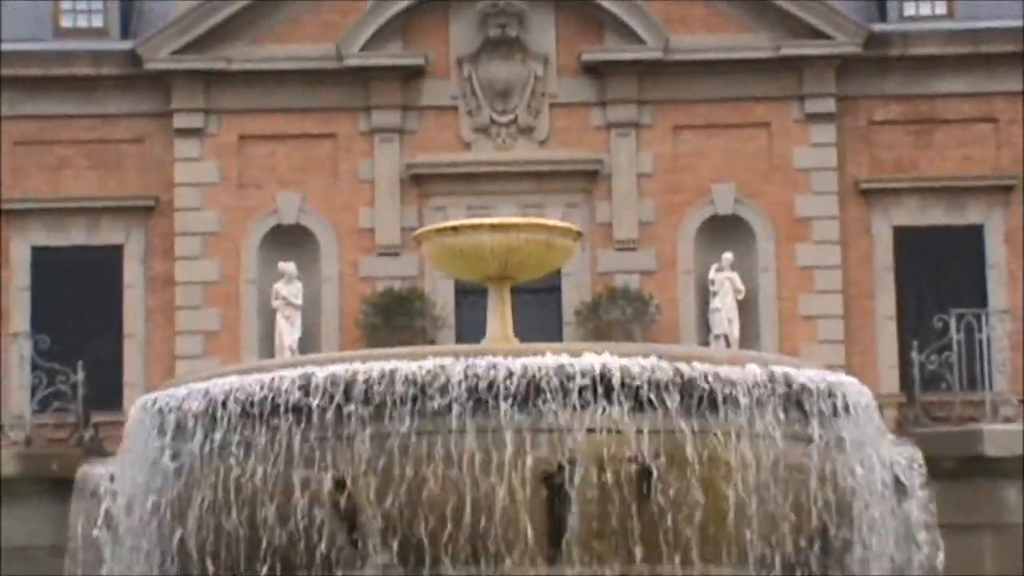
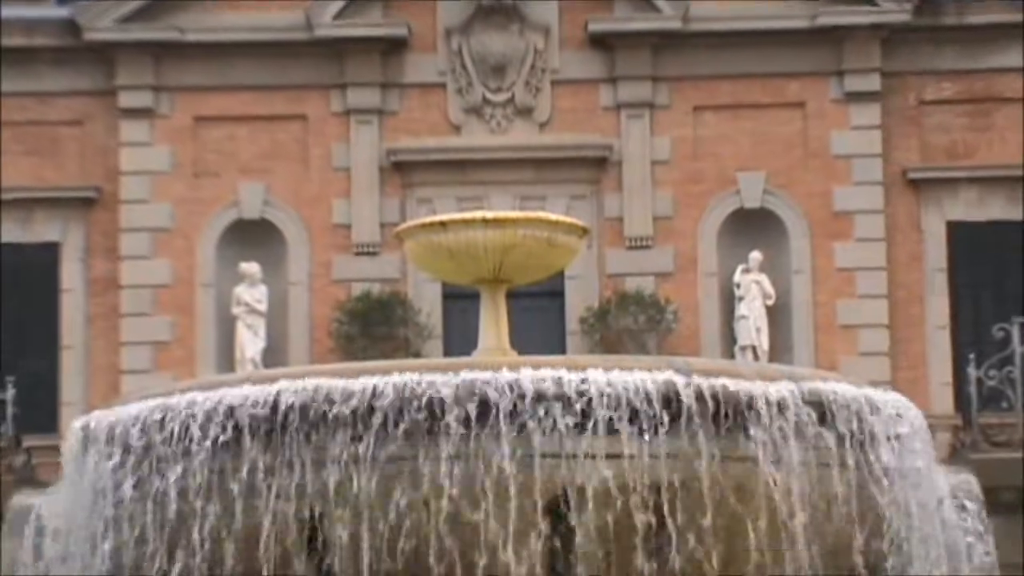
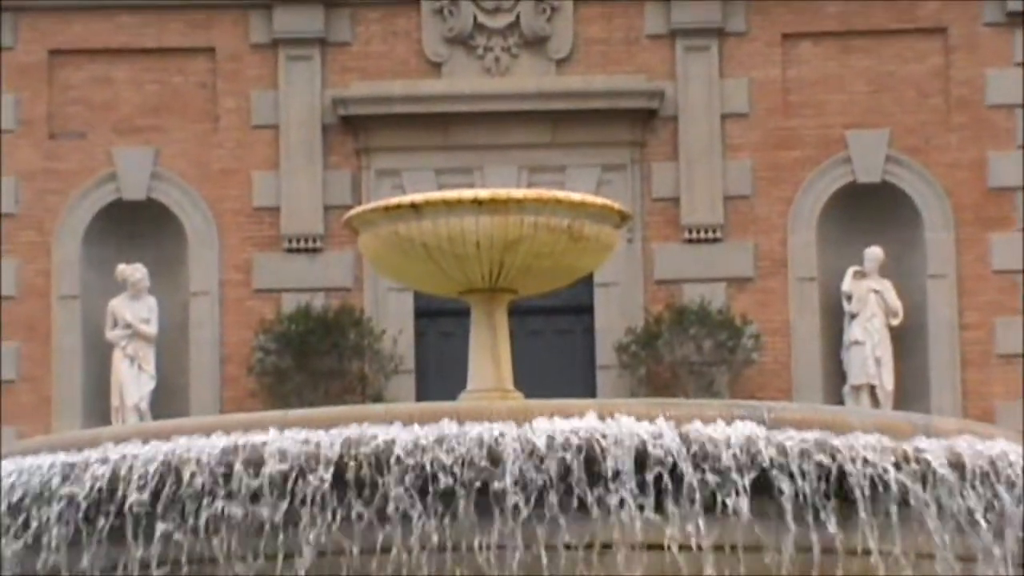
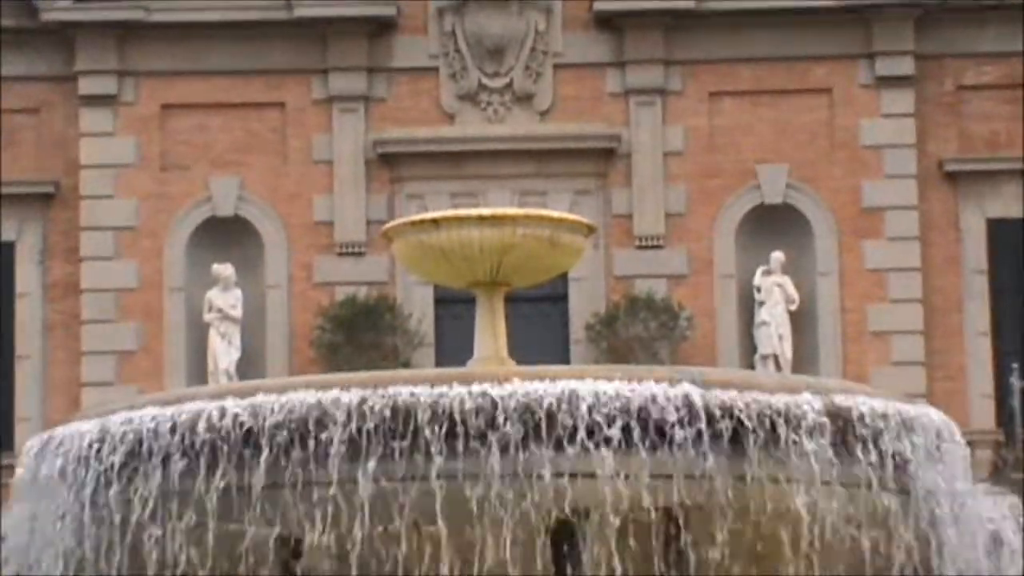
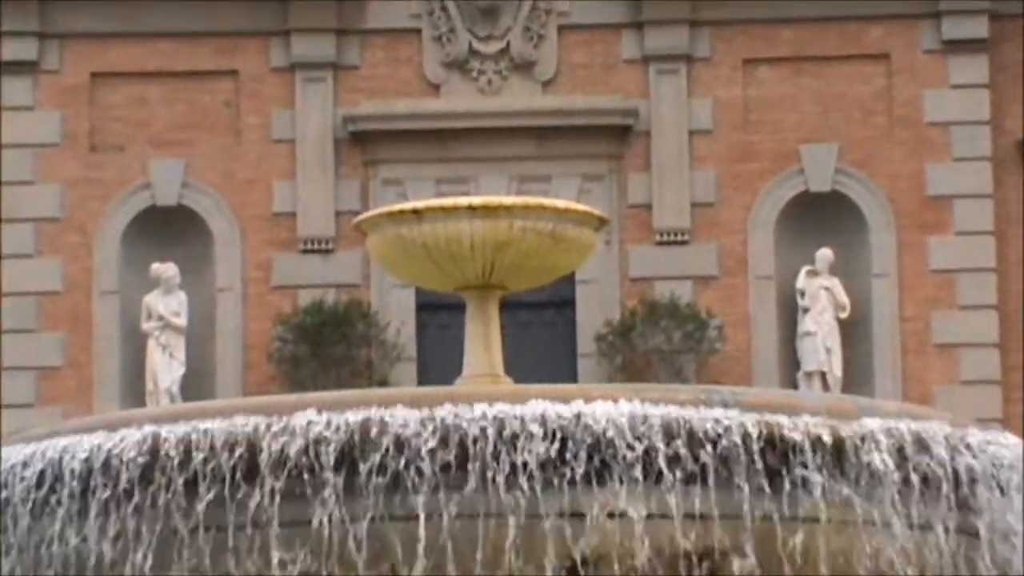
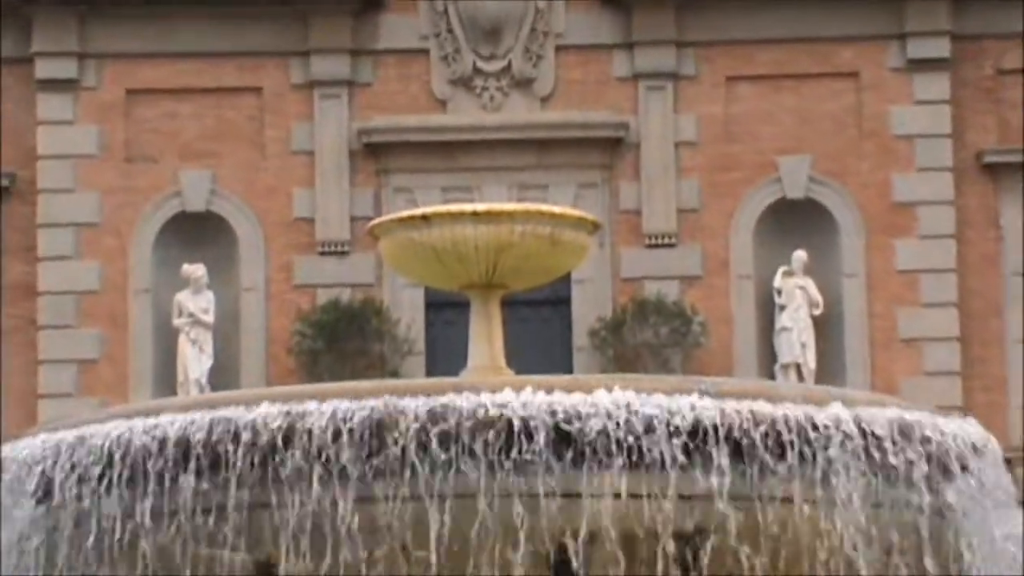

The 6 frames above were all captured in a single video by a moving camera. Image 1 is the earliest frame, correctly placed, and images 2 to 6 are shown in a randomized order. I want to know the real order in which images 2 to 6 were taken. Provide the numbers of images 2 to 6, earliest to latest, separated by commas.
2, 4, 6, 5, 3
